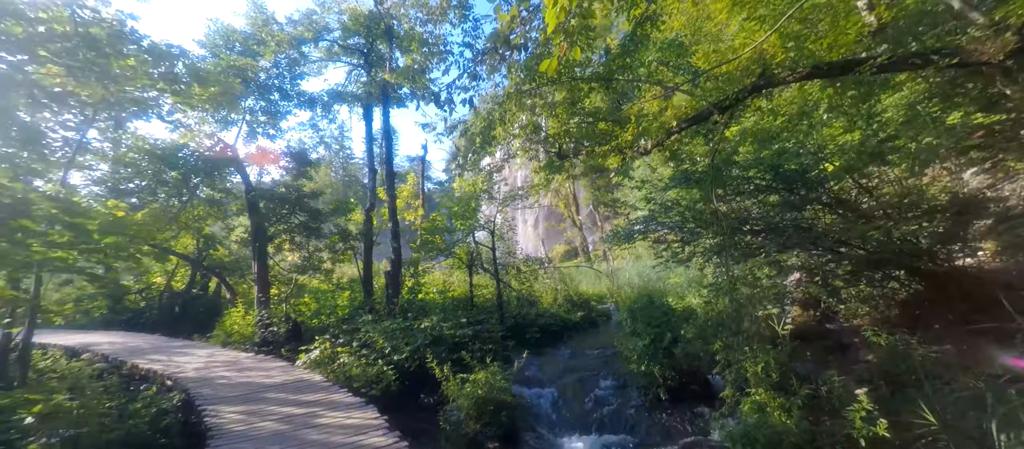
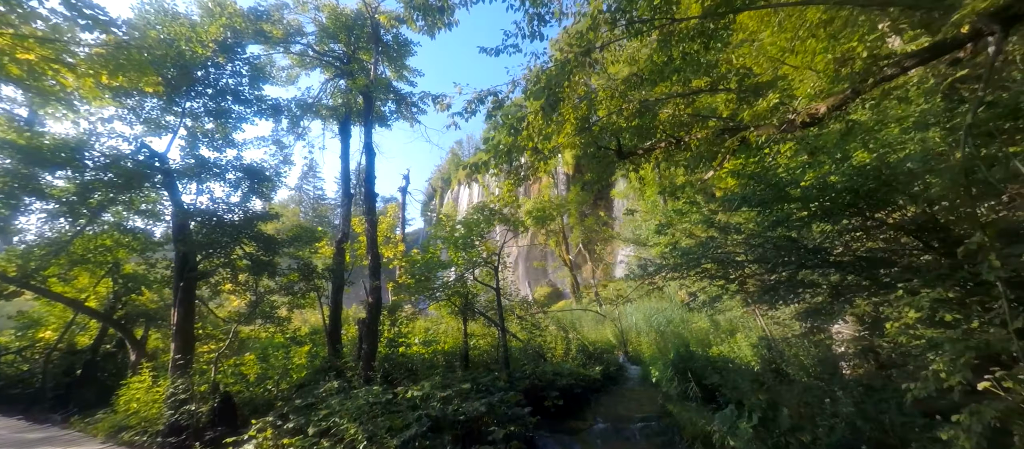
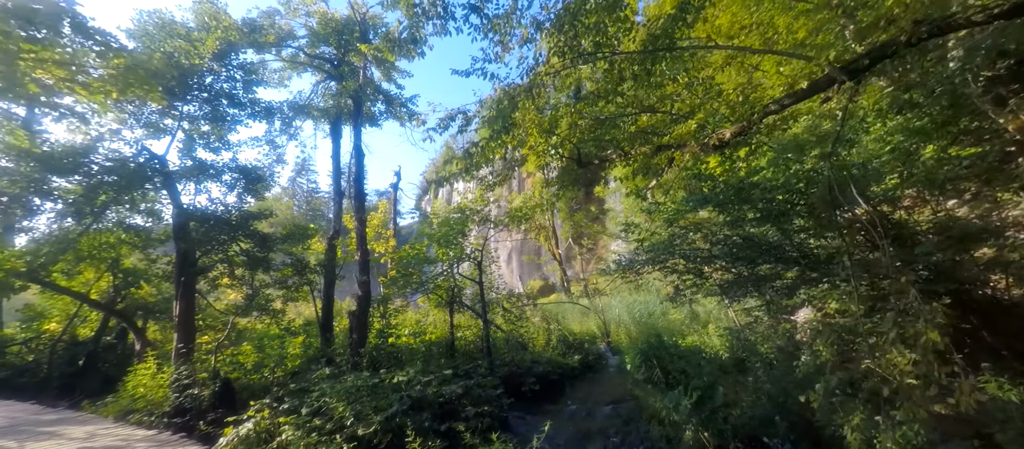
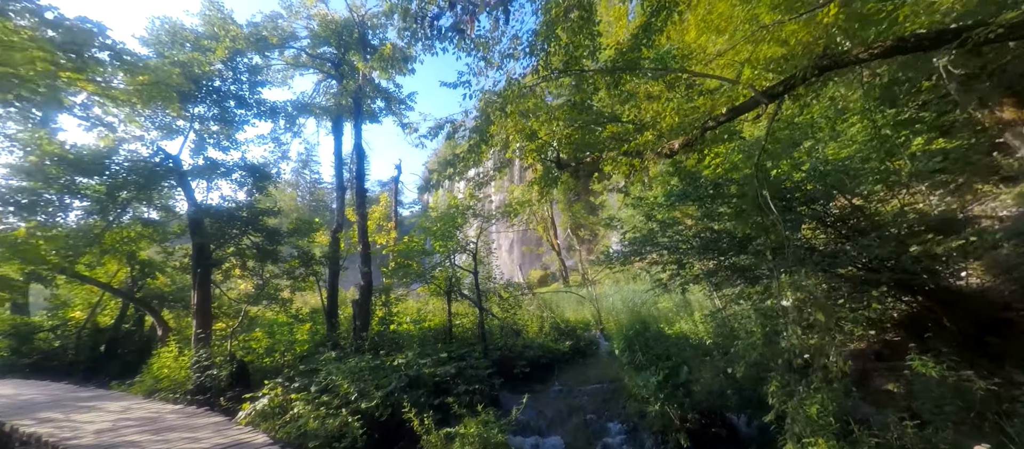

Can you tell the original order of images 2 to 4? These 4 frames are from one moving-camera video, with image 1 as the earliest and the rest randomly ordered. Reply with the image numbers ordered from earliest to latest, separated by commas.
4, 3, 2
